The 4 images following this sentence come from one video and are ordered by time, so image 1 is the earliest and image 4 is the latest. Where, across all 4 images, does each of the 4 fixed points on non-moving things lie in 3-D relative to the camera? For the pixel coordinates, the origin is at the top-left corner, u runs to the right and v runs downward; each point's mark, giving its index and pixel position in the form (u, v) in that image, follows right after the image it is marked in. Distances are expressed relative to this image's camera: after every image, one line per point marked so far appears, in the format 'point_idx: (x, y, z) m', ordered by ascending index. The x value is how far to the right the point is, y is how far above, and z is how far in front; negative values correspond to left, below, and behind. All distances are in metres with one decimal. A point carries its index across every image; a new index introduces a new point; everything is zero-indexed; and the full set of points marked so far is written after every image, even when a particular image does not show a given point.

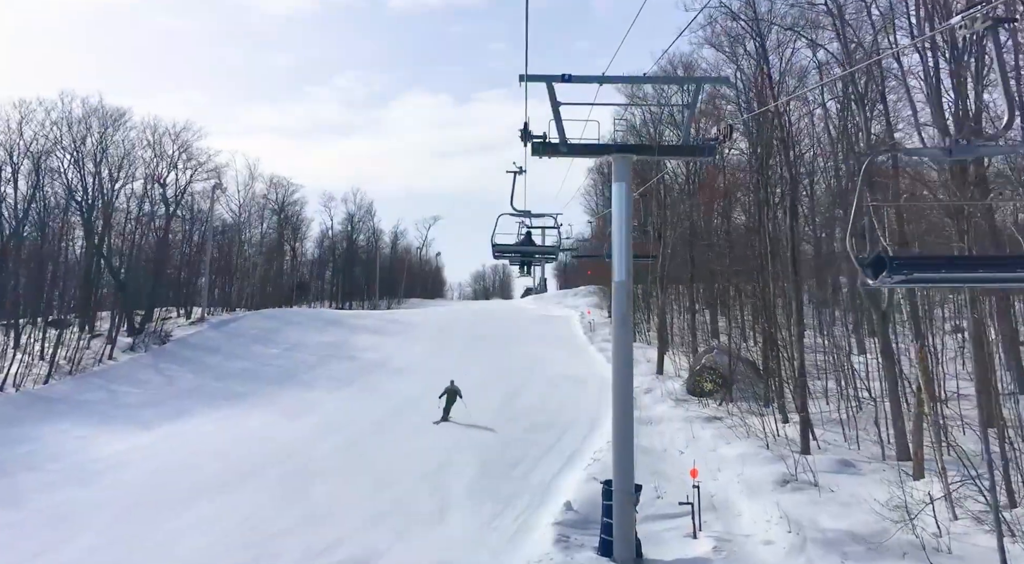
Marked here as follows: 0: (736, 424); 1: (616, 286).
0: (+4.7, -3.0, +14.2) m
1: (+1.4, -0.1, +9.0) m
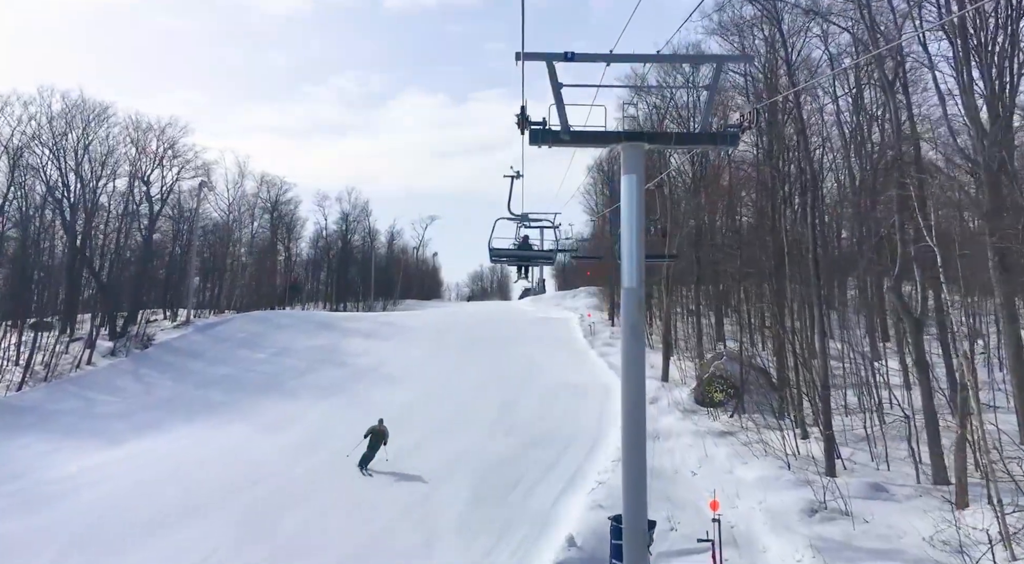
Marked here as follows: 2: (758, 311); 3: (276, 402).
0: (+4.6, -3.0, +13.1) m
1: (+1.3, -0.1, +7.9) m
2: (+6.8, -0.8, +18.7) m
3: (-6.2, -3.2, +17.9) m
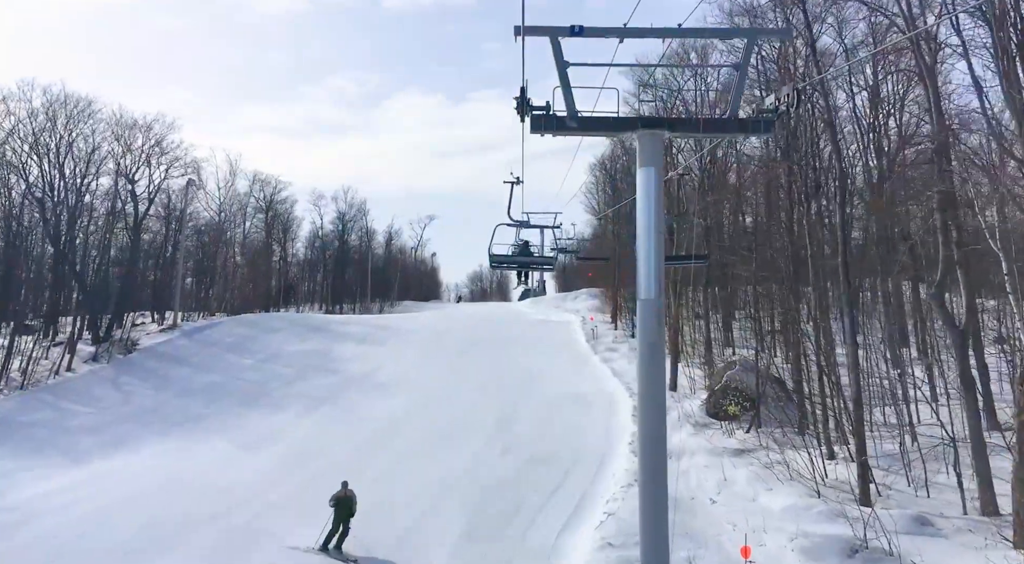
0: (+4.6, -3.1, +12.0) m
1: (+1.3, -0.2, +6.8) m
2: (+6.8, -0.9, +17.6) m
3: (-6.2, -3.3, +16.8) m
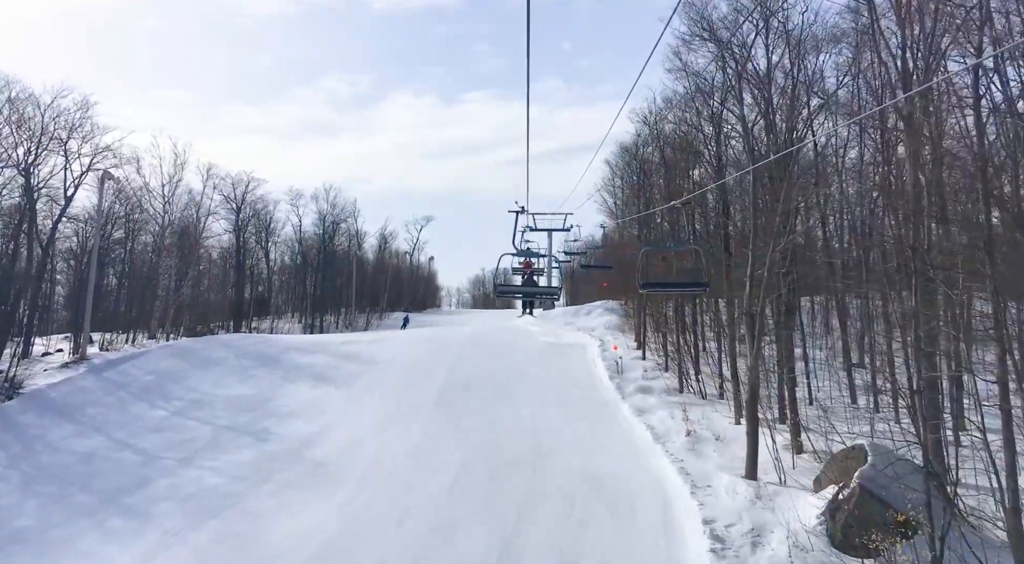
0: (+4.6, -3.8, +5.7) m
1: (+1.2, -0.8, +0.5) m
2: (+6.8, -1.5, +11.3) m
3: (-6.2, -3.9, +10.6) m
